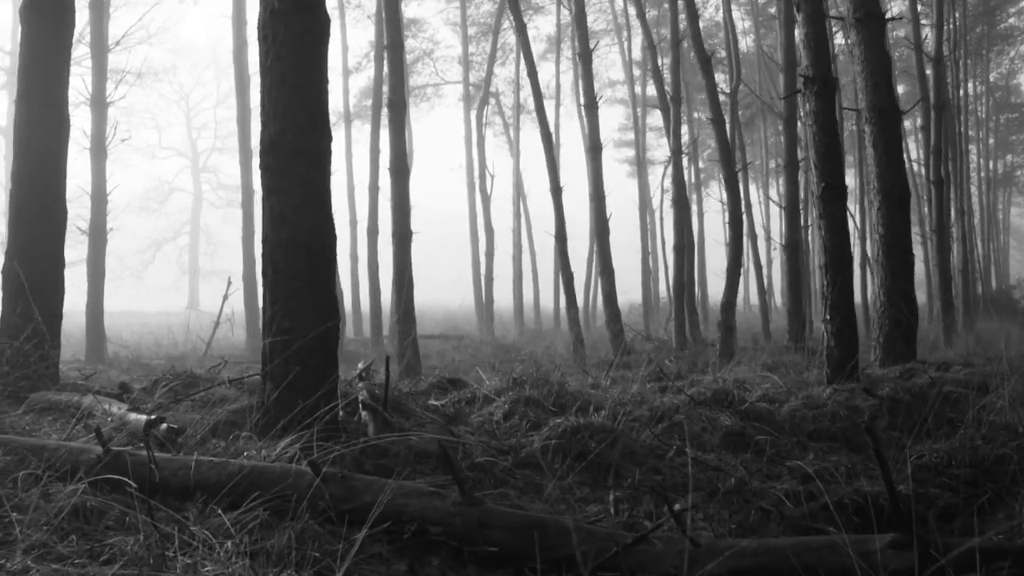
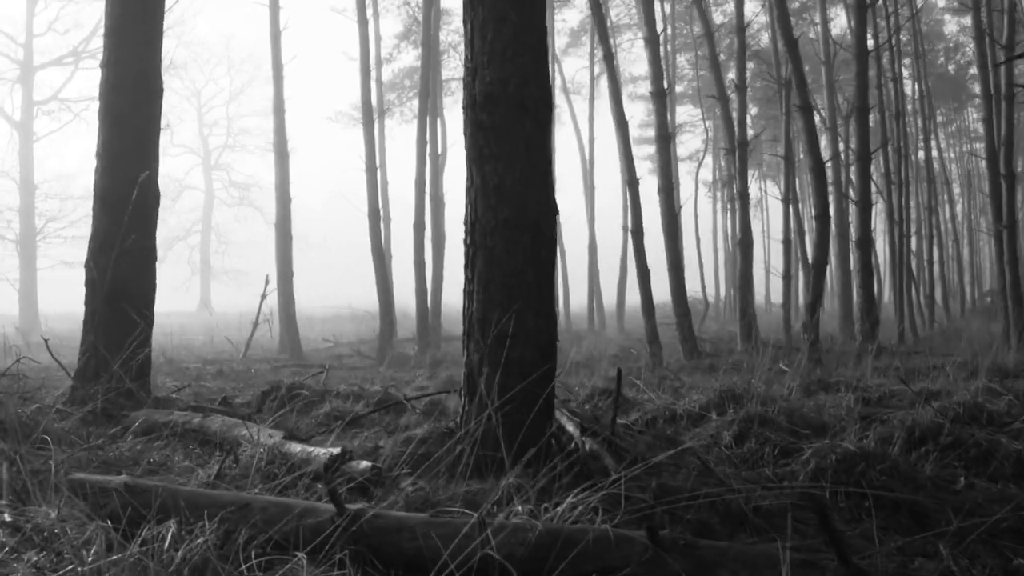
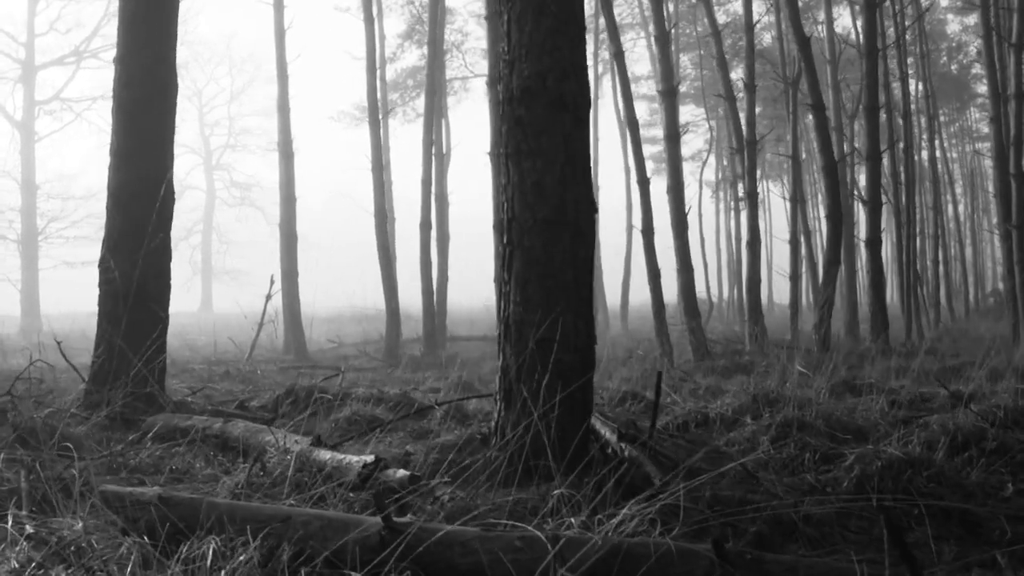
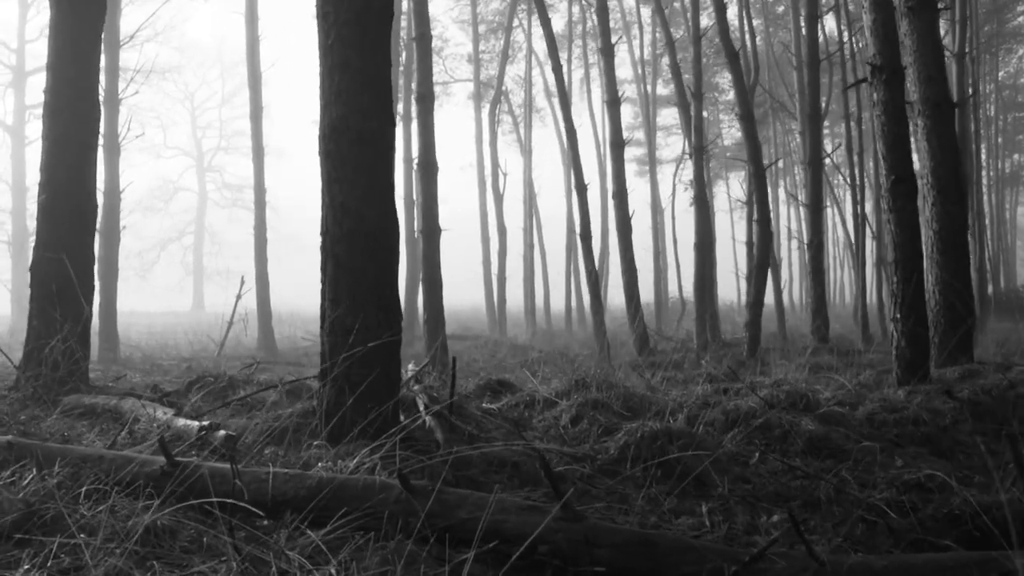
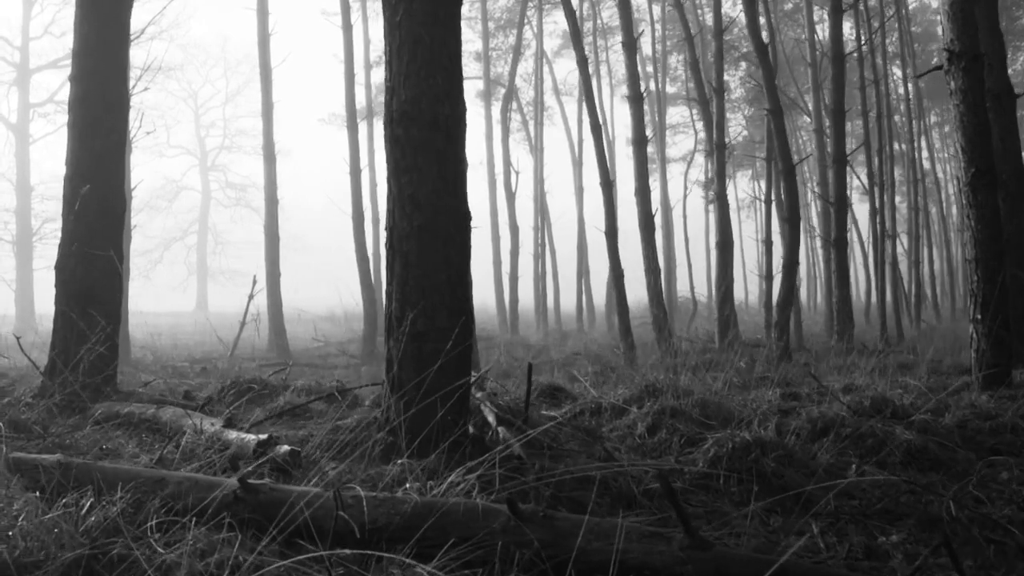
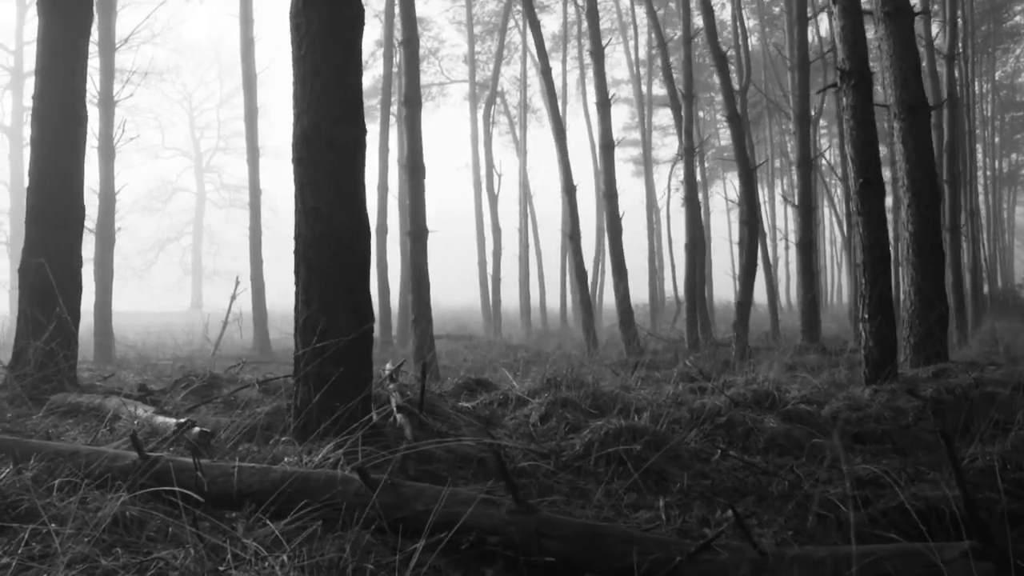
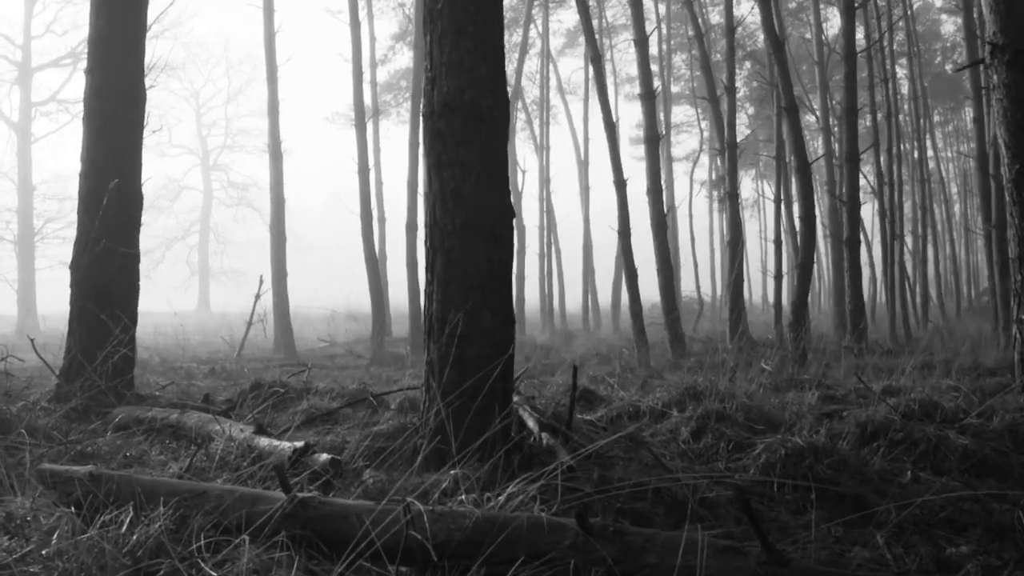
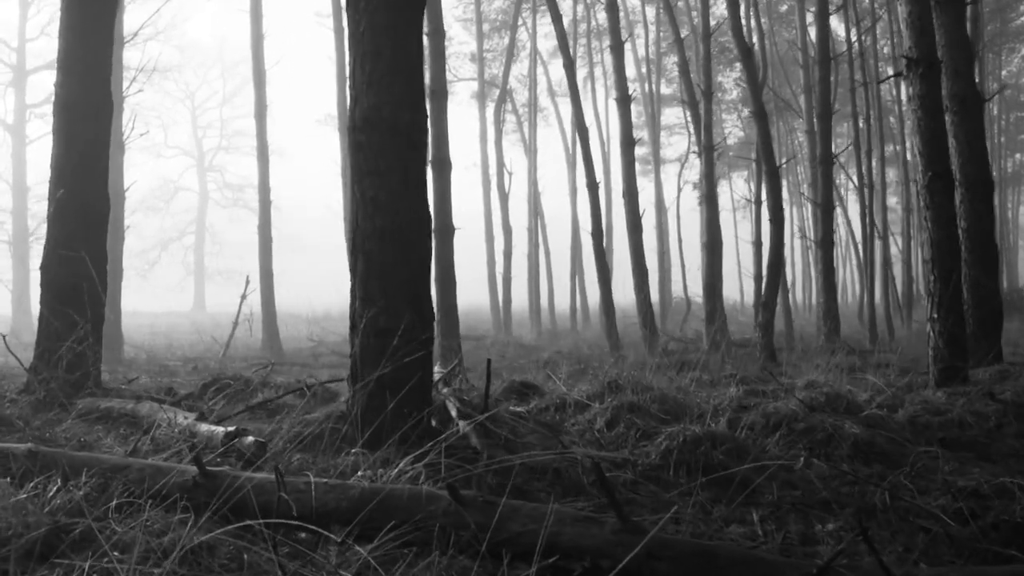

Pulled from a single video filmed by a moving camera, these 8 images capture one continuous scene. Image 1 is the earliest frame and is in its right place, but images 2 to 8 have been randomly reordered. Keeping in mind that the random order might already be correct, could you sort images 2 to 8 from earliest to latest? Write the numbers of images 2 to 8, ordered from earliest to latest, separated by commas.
6, 4, 8, 5, 7, 2, 3
